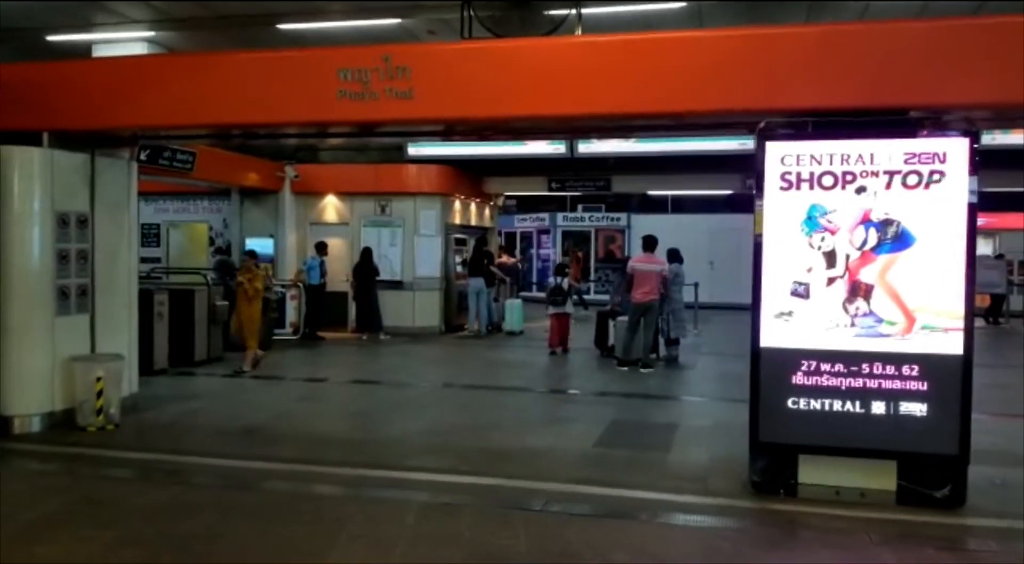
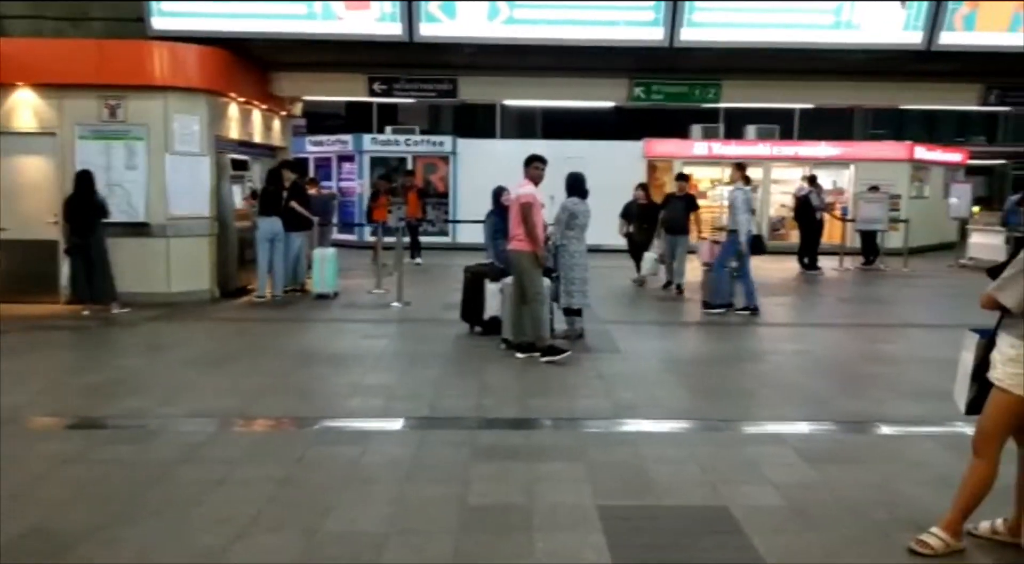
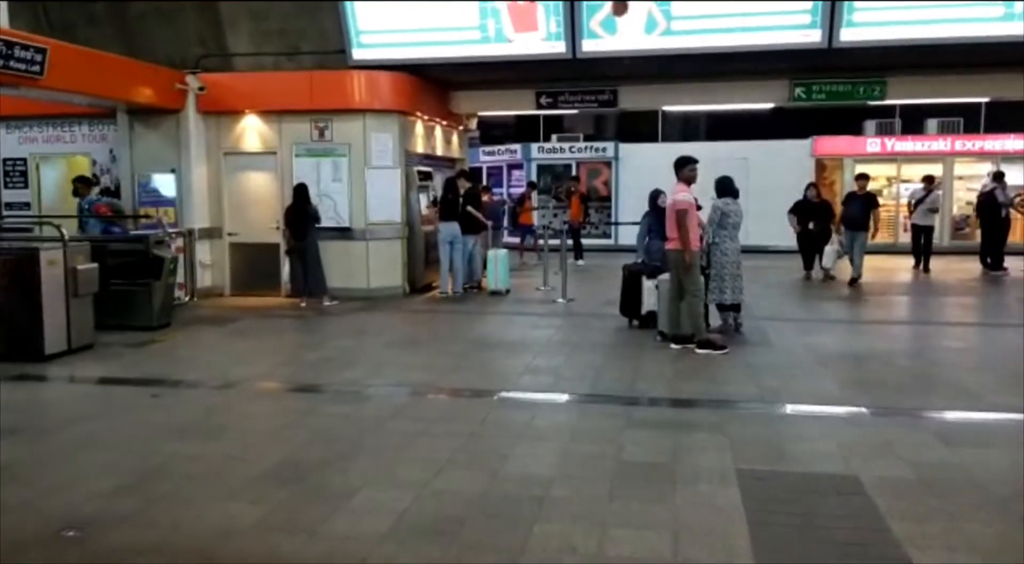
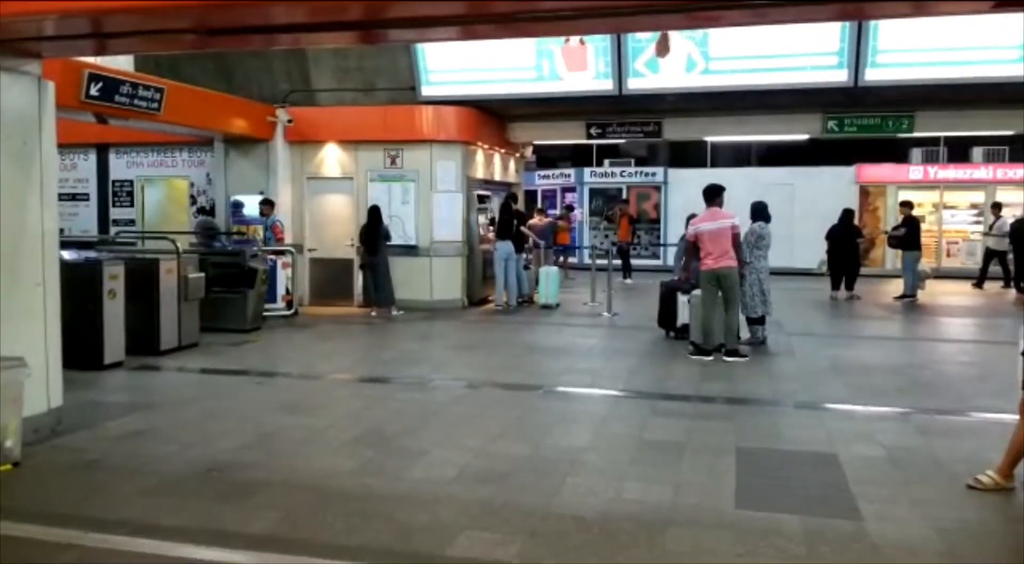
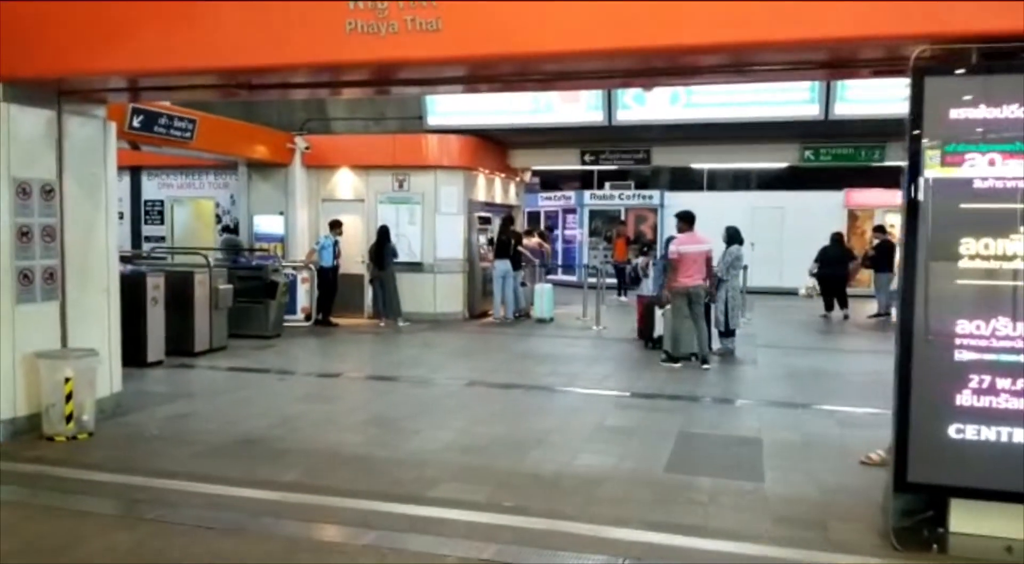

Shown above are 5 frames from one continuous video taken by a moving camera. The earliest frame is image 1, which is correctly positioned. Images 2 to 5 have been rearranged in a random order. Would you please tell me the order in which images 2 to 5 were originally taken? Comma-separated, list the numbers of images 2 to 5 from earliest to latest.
5, 4, 3, 2
